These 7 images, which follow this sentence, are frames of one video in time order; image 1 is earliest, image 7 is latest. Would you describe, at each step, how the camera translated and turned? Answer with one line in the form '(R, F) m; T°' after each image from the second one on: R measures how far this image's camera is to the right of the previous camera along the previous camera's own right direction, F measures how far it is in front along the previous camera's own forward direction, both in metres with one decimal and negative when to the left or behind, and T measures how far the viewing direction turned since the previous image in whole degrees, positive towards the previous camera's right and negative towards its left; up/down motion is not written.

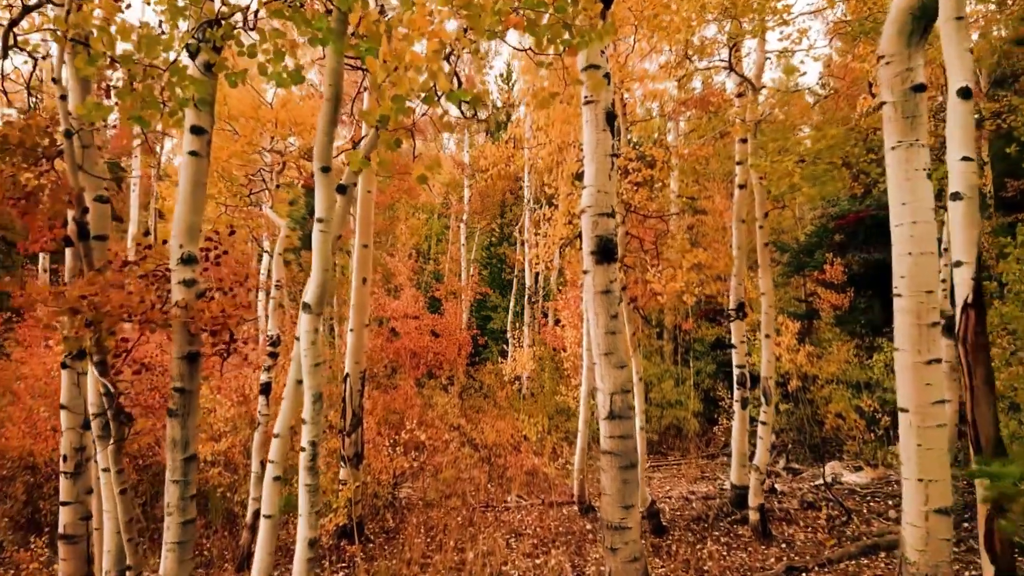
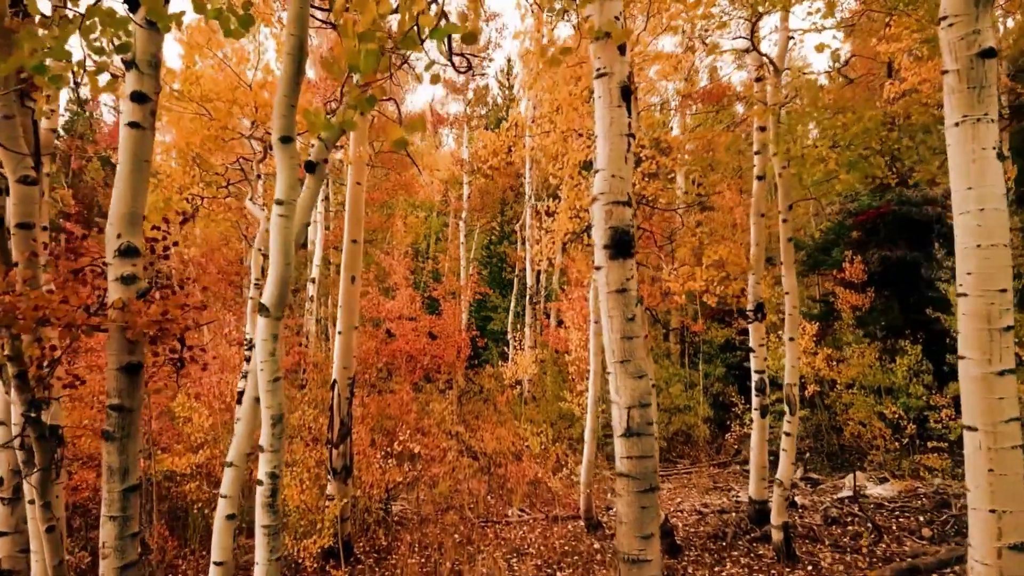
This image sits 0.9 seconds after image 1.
(0.0, +0.7) m; 0°
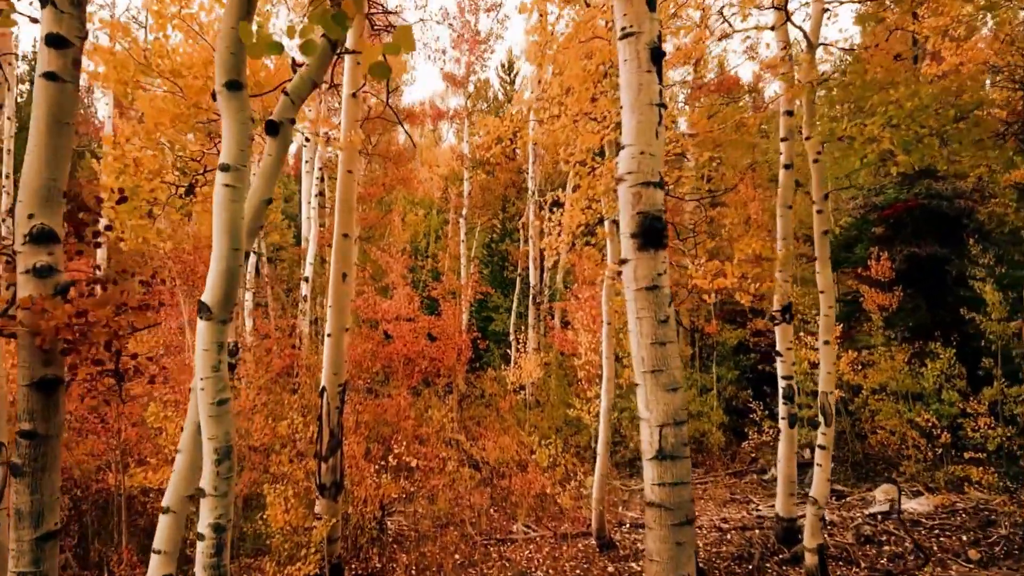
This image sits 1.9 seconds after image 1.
(-0.1, +0.7) m; 0°
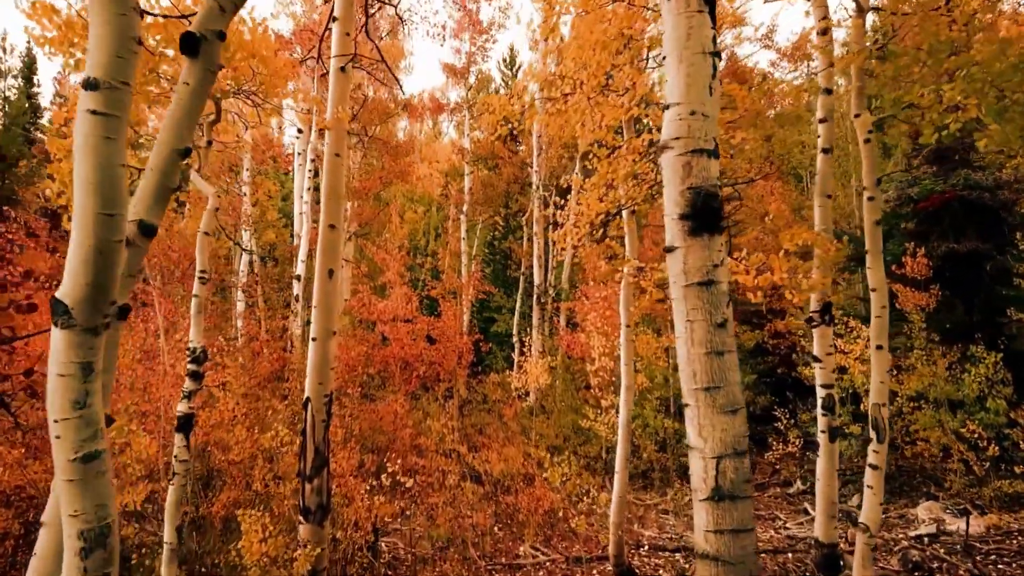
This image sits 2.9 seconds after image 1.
(-0.1, +0.8) m; 0°
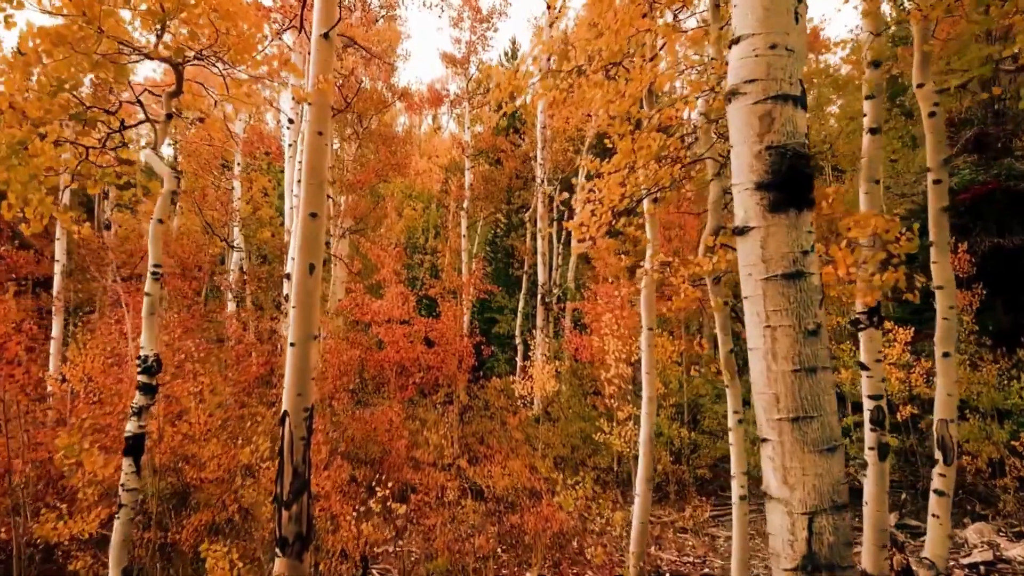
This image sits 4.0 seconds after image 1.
(-0.1, +0.8) m; 0°
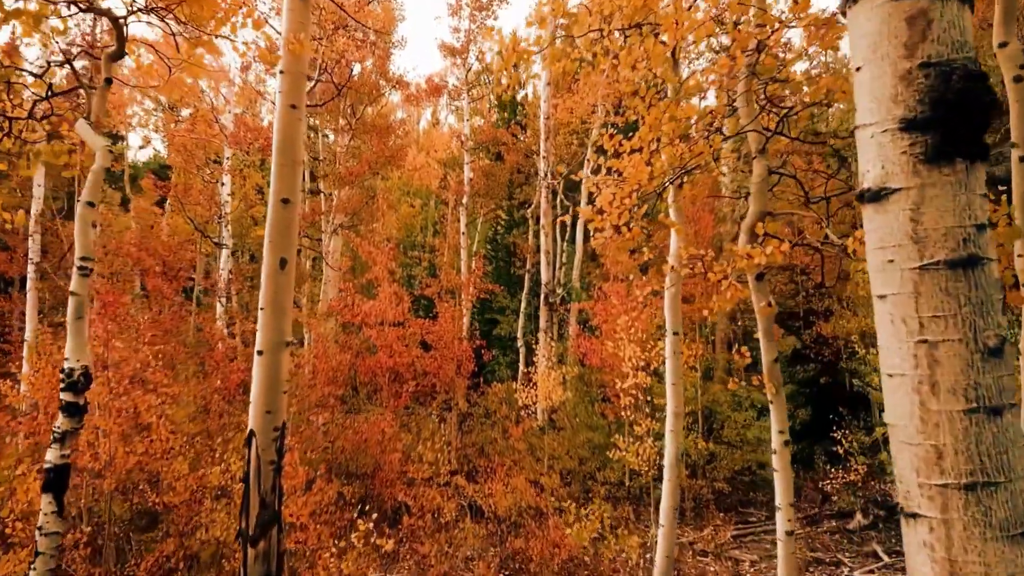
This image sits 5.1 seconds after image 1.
(0.0, +0.8) m; 0°
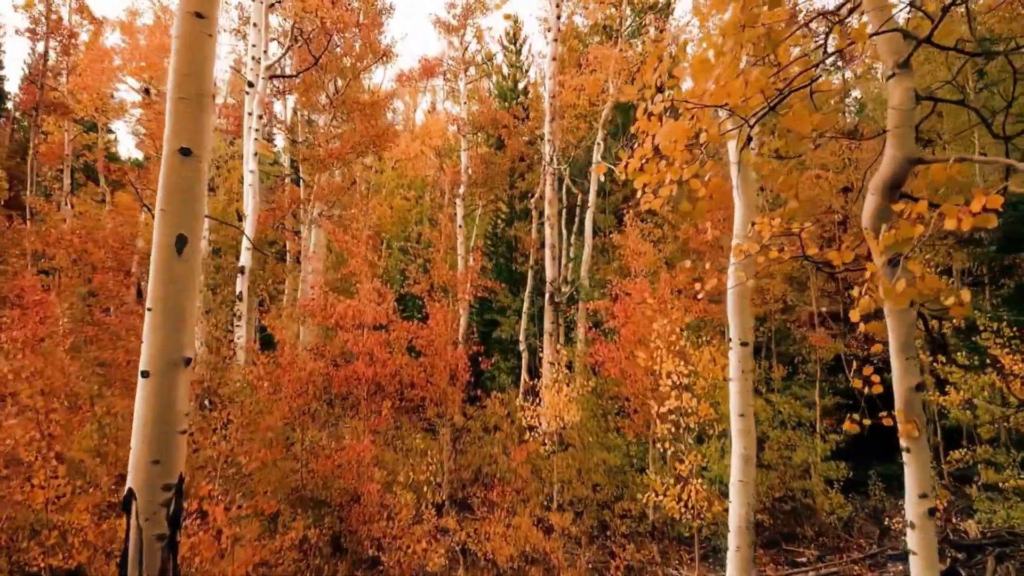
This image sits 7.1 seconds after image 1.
(0.0, +1.5) m; 0°
